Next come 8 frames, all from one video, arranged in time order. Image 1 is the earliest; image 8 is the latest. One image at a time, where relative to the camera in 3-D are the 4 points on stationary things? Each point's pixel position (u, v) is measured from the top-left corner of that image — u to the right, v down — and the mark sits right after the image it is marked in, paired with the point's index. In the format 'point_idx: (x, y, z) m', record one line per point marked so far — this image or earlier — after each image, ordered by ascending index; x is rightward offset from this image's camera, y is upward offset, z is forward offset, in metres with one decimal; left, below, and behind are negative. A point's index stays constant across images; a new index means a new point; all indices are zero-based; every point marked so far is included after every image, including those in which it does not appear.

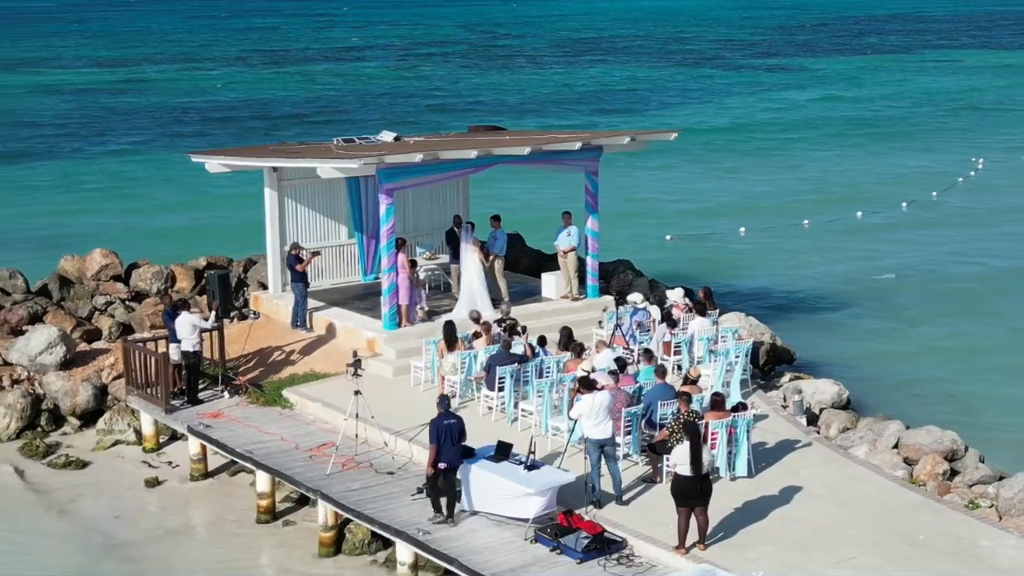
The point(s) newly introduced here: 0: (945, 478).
0: (+4.2, -1.9, +14.9) m
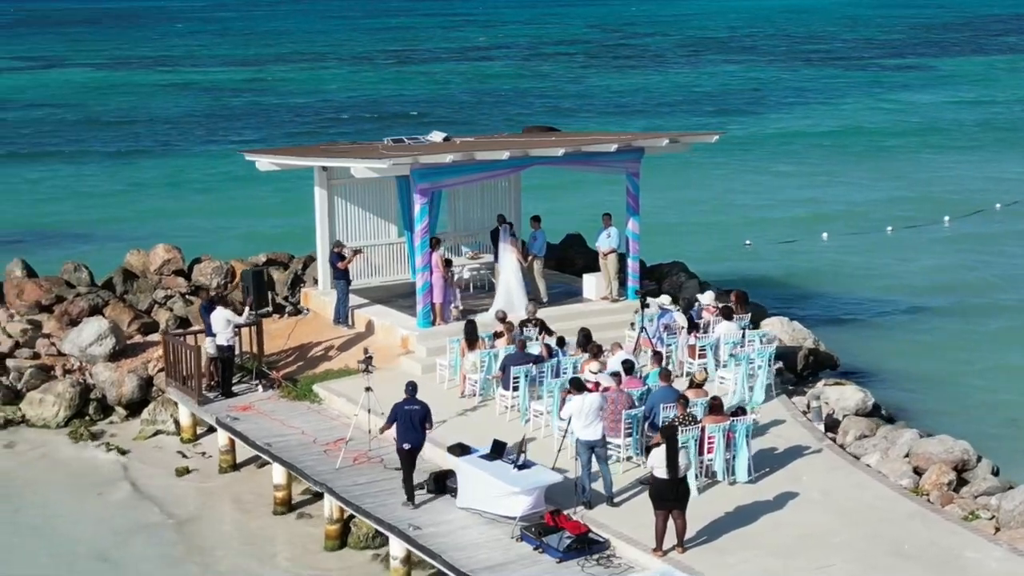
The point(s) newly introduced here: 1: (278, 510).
0: (+4.2, -1.9, +14.6) m
1: (-2.7, -2.5, +17.1) m
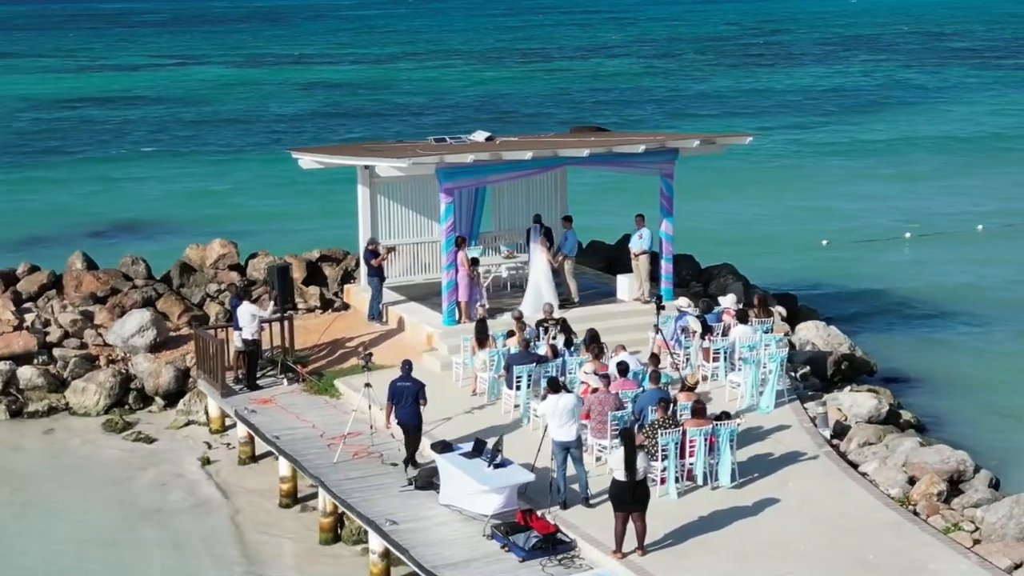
0: (+4.0, -2.0, +14.4) m
1: (-2.7, -2.5, +17.5) m
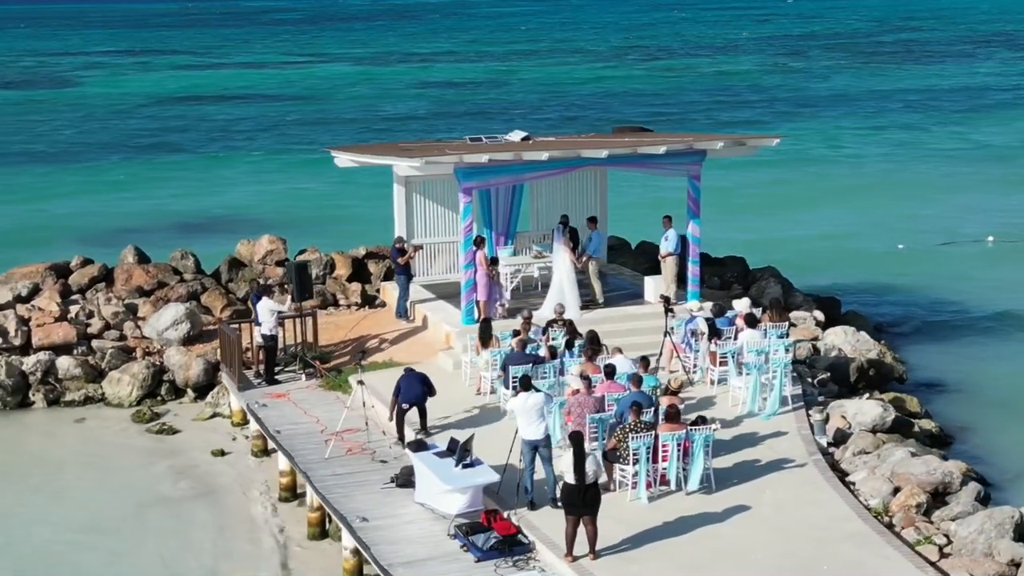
0: (+3.8, -2.1, +14.1) m
1: (-2.7, -2.4, +17.7) m
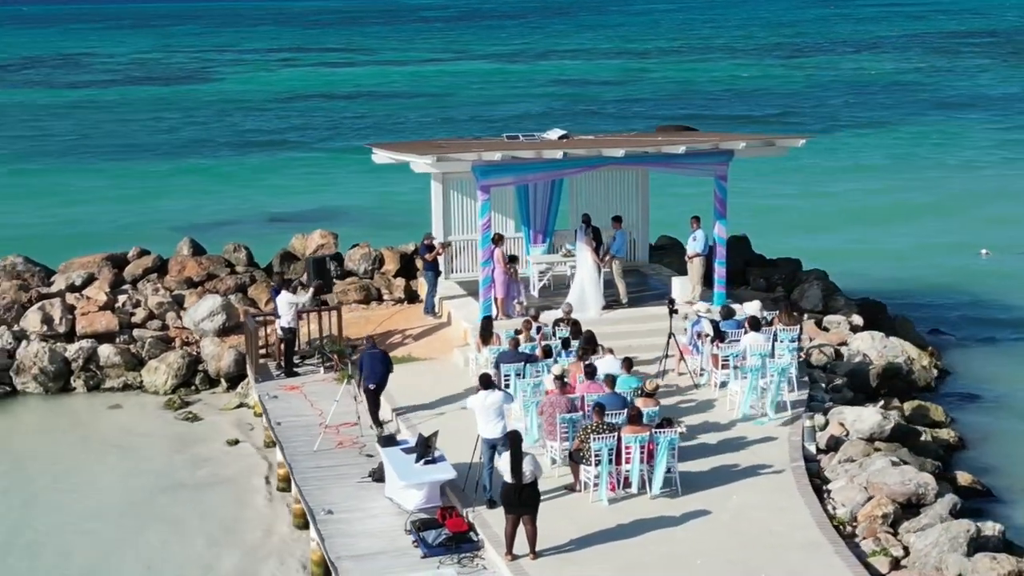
0: (+3.4, -2.1, +13.7) m
1: (-2.7, -2.4, +18.0) m
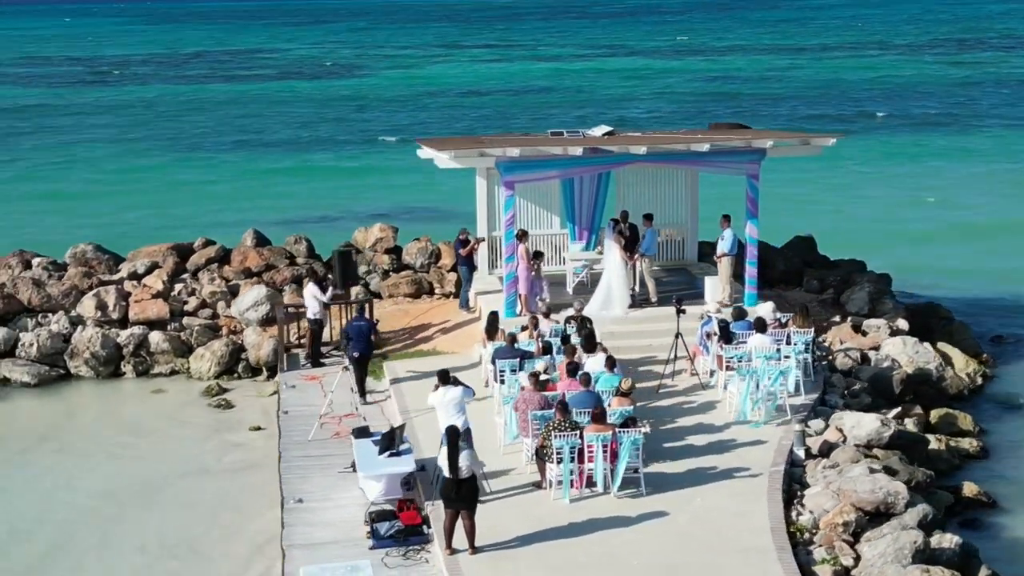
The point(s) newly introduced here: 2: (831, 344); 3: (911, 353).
0: (+2.9, -2.1, +13.4) m
1: (-2.6, -2.3, +18.3) m
2: (+4.2, -0.7, +19.9) m
3: (+5.1, -0.8, +19.5) m
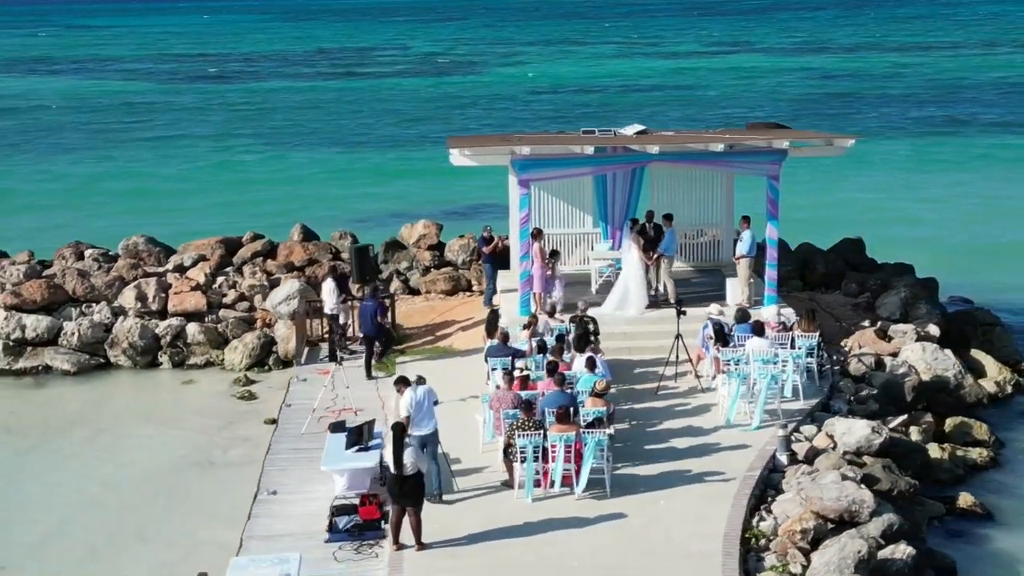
0: (+2.5, -2.2, +13.2) m
1: (-2.6, -2.2, +18.5) m
2: (+4.4, -0.8, +19.5) m
3: (+5.3, -0.9, +19.1) m
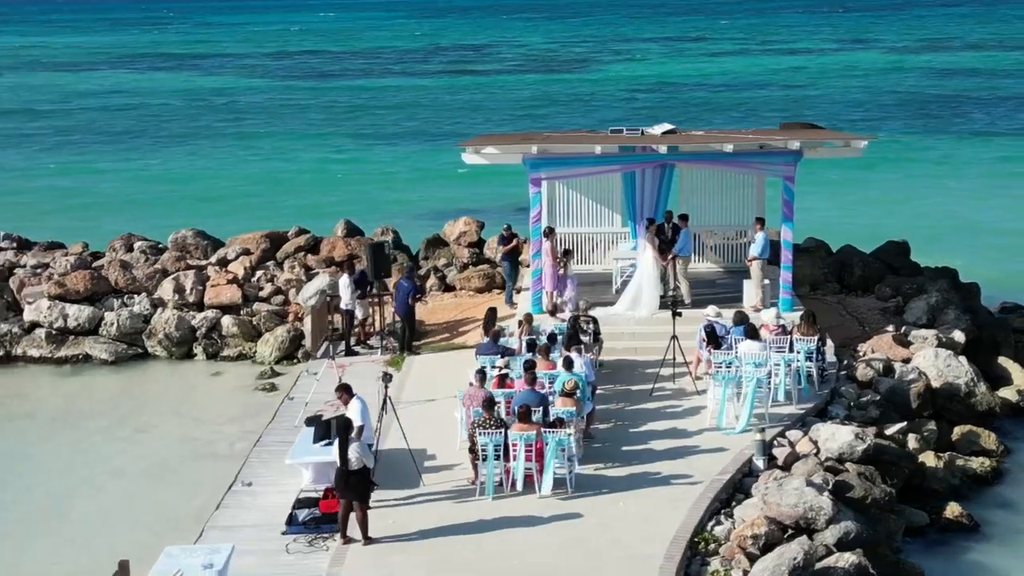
0: (+2.1, -2.2, +13.0) m
1: (-2.6, -2.1, +18.8) m
2: (+4.4, -0.8, +19.2) m
3: (+5.3, -1.0, +18.7) m
